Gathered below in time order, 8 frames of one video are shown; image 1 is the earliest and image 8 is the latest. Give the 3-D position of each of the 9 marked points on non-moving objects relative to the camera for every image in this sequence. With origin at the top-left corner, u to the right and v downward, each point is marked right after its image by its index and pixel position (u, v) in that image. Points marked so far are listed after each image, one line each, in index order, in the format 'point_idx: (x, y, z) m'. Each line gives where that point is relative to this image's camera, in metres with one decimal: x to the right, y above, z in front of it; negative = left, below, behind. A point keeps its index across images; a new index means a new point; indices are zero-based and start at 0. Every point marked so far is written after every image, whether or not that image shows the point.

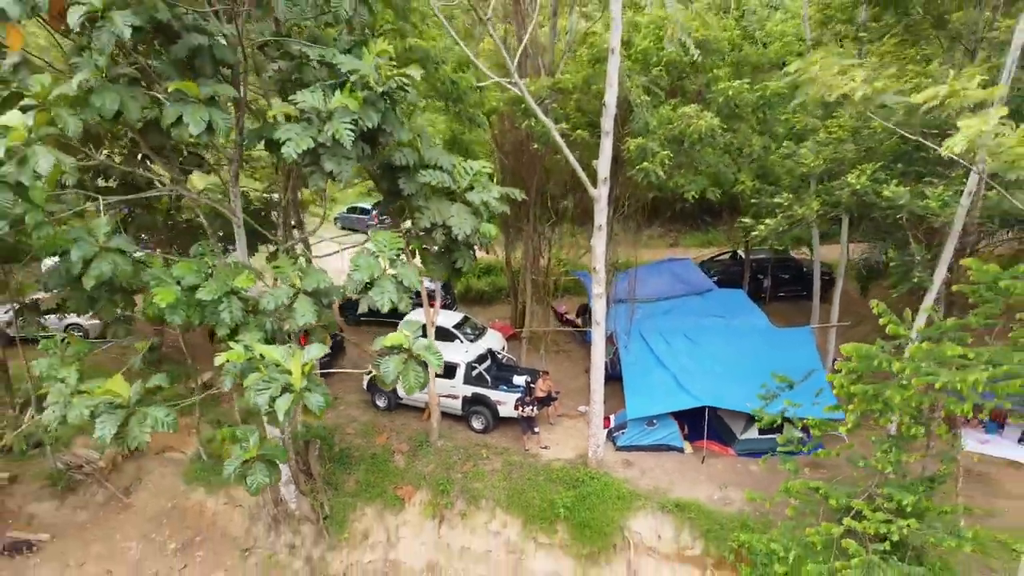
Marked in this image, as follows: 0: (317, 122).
0: (-1.3, +1.1, +5.6) m
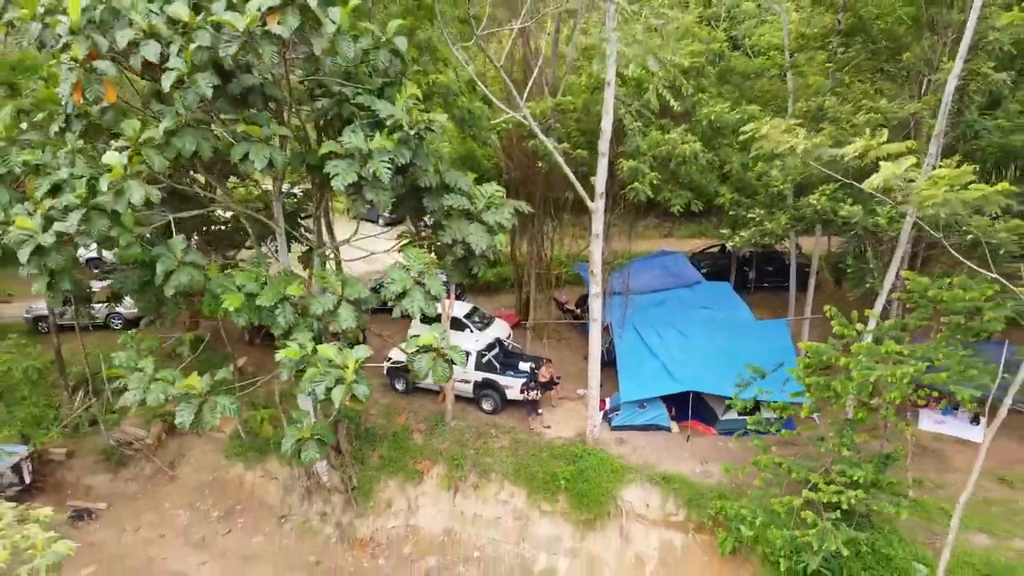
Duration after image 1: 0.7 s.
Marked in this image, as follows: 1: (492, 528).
0: (-1.3, +1.1, +6.6) m
1: (-0.3, -3.0, +10.1) m
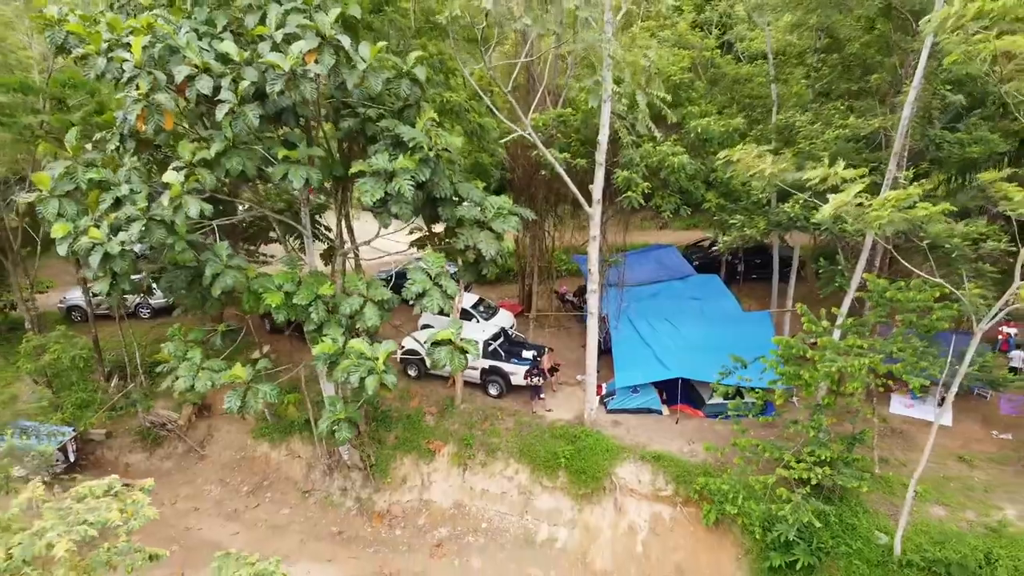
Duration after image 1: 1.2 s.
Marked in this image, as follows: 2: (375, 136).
0: (-1.2, +1.0, +7.6) m
1: (-0.2, -3.0, +11.1) m
2: (-1.4, +1.5, +8.1) m
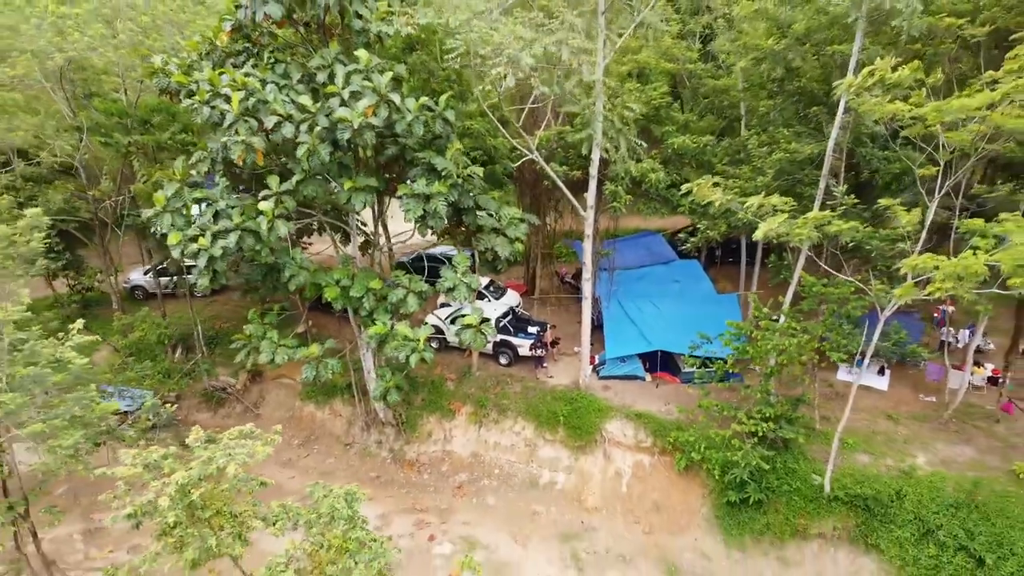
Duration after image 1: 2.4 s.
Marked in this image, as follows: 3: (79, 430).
0: (-1.1, +1.1, +9.7) m
1: (-0.1, -2.7, +13.4) m
2: (-1.3, +1.6, +10.2) m
3: (-4.7, -1.6, +8.7) m
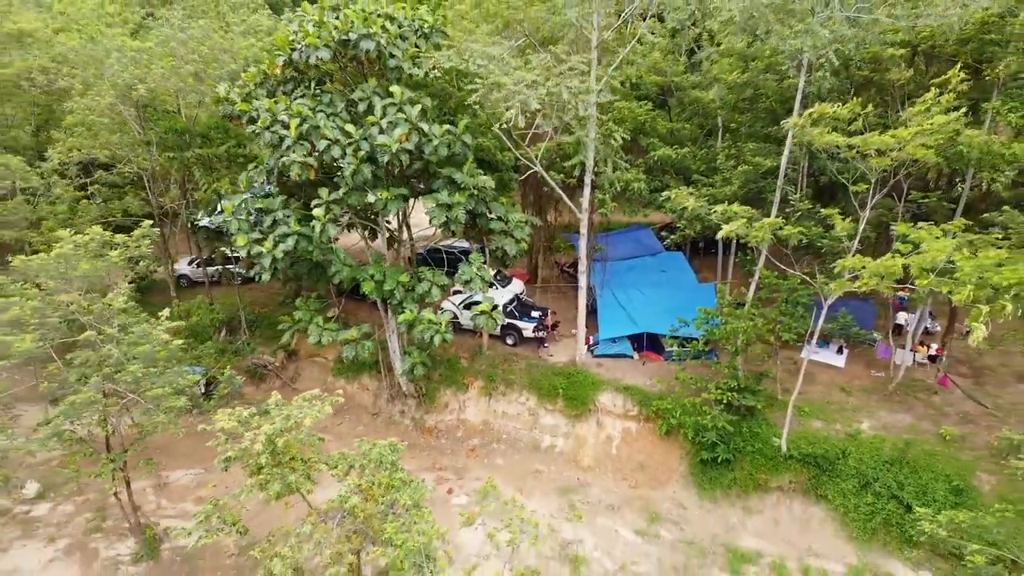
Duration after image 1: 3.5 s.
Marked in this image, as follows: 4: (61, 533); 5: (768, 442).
0: (-1.0, +1.2, +11.7) m
1: (0.0, -2.6, +15.5) m
2: (-1.2, +1.7, +12.3) m
3: (-4.6, -1.5, +10.8) m
4: (-7.5, -4.0, +13.3) m
5: (+4.3, -2.6, +13.5) m
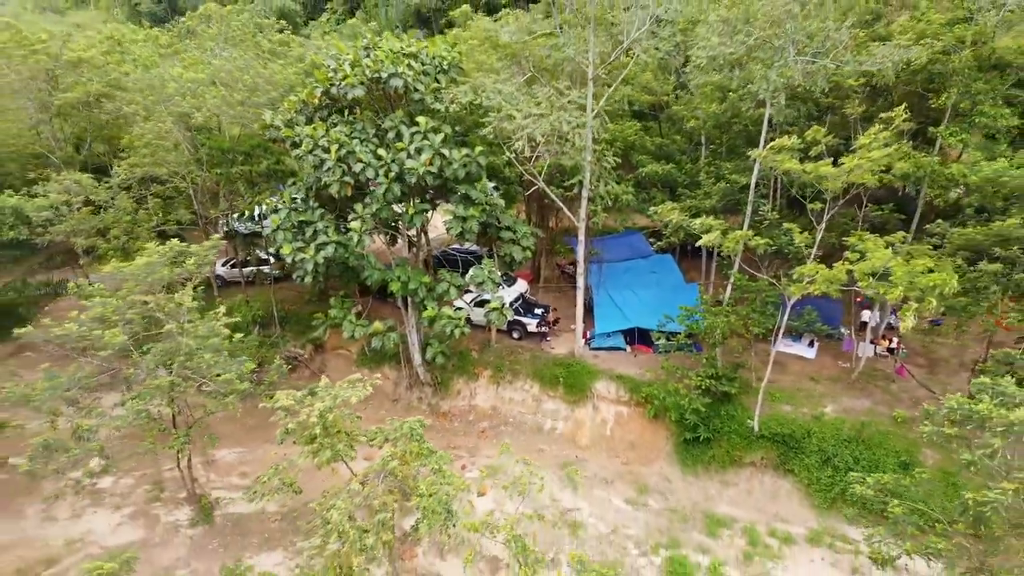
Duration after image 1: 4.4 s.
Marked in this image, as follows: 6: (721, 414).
0: (-0.8, +1.2, +13.6) m
1: (+0.2, -2.6, +17.4) m
2: (-1.0, +1.7, +14.1) m
3: (-4.5, -1.5, +12.7) m
4: (-7.3, -4.0, +15.2) m
5: (+4.5, -2.6, +15.4) m
6: (+4.1, -2.5, +15.6) m
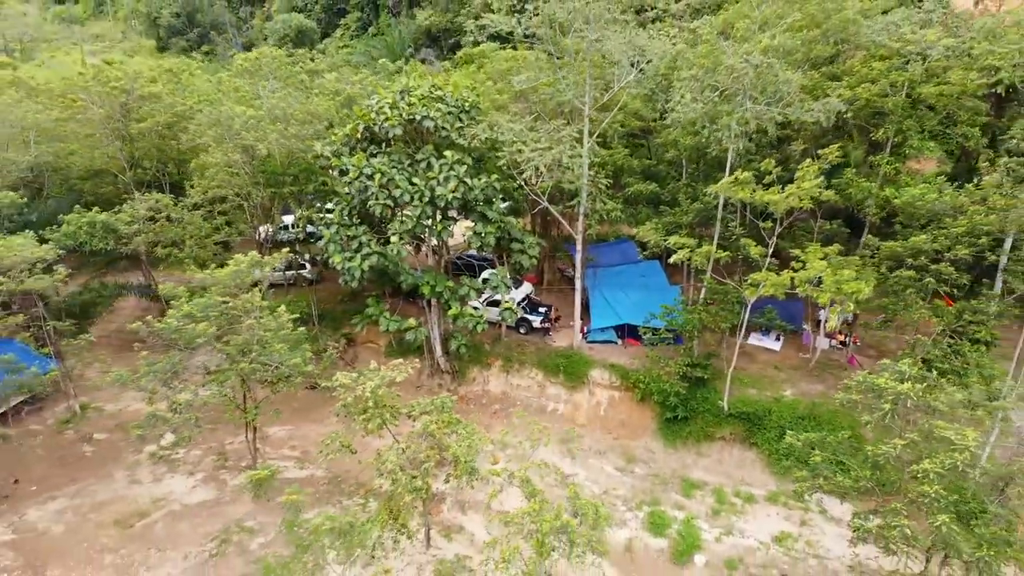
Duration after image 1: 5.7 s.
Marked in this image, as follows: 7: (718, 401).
0: (-0.6, +1.1, +16.5) m
1: (+0.4, -2.6, +20.3) m
2: (-0.8, +1.7, +17.1) m
3: (-4.3, -1.5, +15.6) m
4: (-7.1, -4.1, +18.1) m
5: (+4.7, -2.7, +18.3) m
6: (+4.3, -2.5, +18.5) m
7: (+4.7, -2.6, +18.3) m
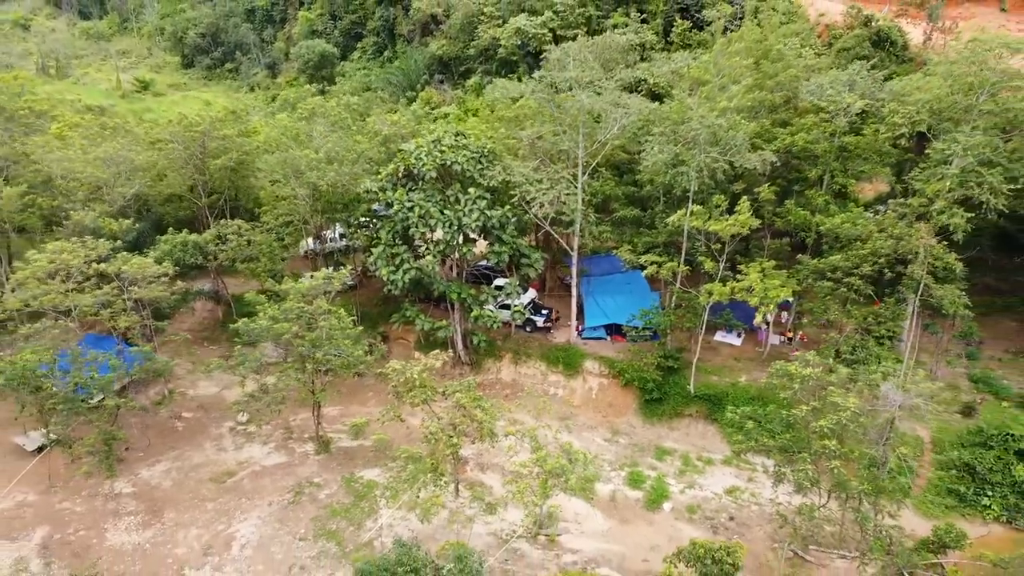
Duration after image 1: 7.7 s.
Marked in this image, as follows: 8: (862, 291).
0: (-0.4, +0.9, +21.0) m
1: (+0.6, -2.8, +24.8) m
2: (-0.6, +1.5, +21.6) m
3: (-4.1, -1.7, +20.2) m
4: (-6.9, -4.3, +22.6) m
5: (+4.9, -2.9, +22.8) m
6: (+4.5, -2.7, +23.0) m
7: (+5.0, -2.8, +22.8) m
8: (+8.7, -0.1, +19.8) m
